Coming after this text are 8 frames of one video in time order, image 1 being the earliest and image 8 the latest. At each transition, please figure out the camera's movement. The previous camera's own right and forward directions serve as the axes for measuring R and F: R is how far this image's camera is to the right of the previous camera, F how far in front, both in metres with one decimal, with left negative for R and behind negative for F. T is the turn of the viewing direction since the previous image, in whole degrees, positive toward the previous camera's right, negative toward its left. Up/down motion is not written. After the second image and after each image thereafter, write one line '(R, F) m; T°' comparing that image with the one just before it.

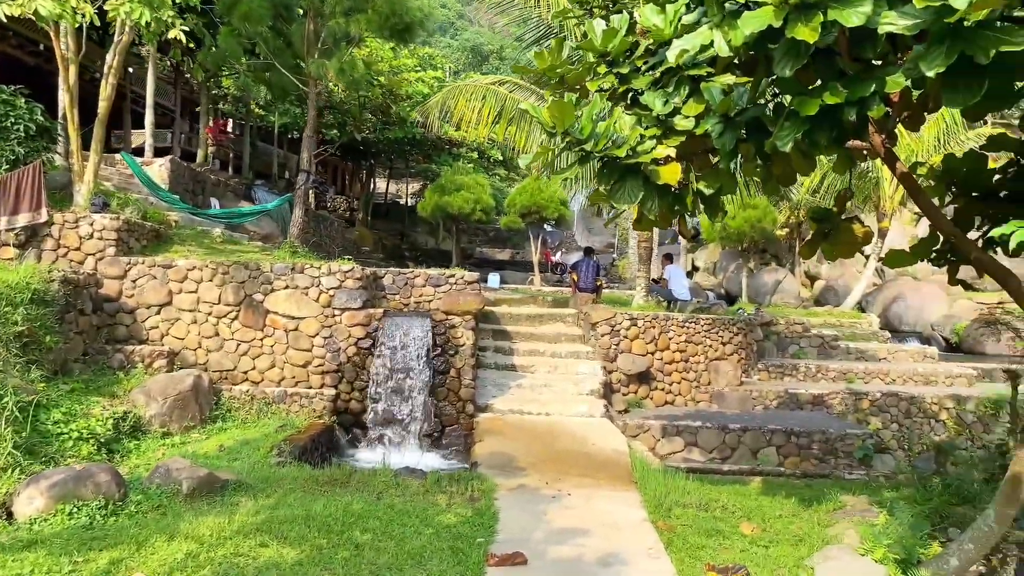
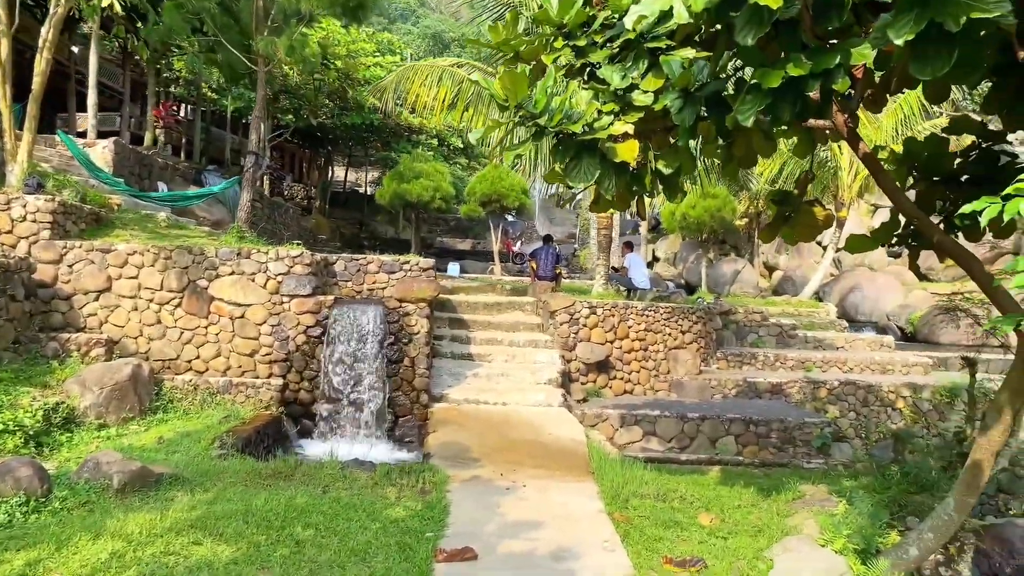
(+0.1, +0.2) m; +3°
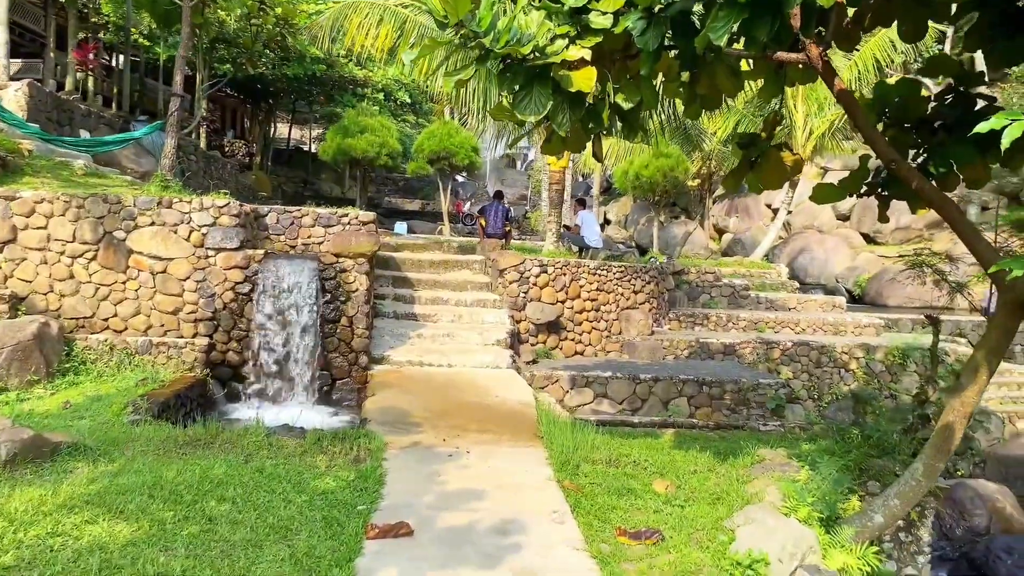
(0.0, +0.5) m; +3°
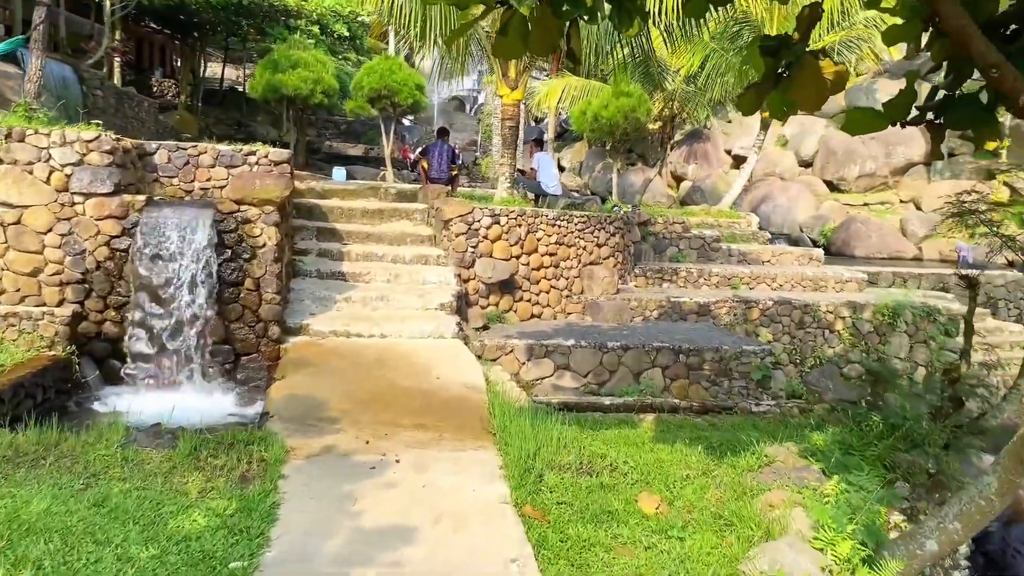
(0.0, +1.4) m; +3°
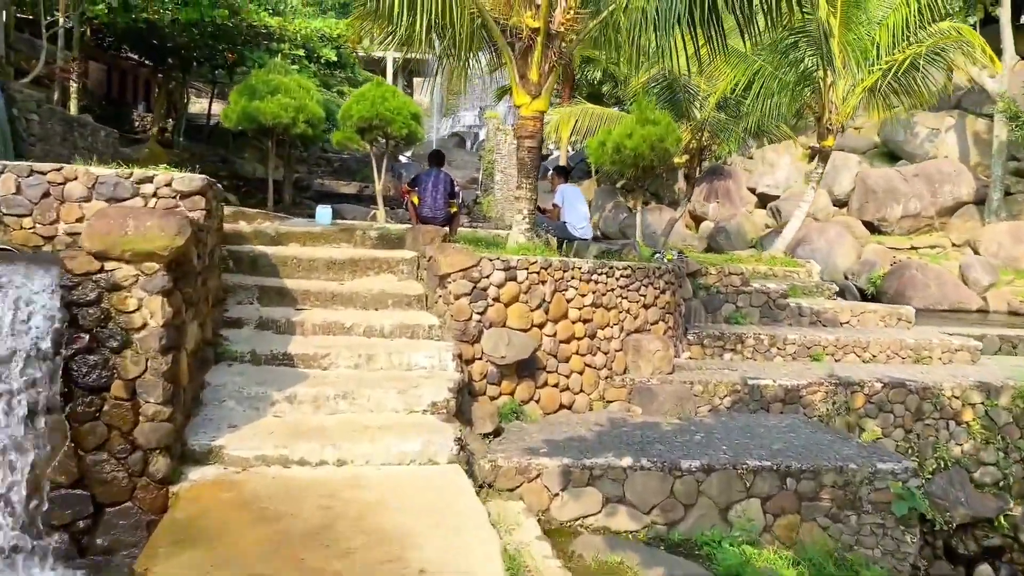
(-0.2, +2.5) m; 0°
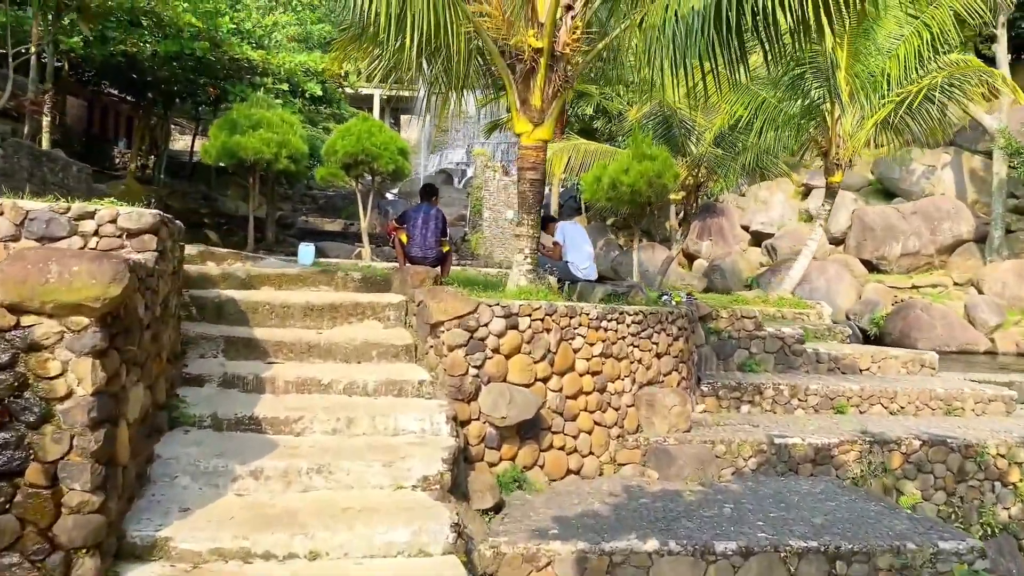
(-0.1, +0.7) m; +1°
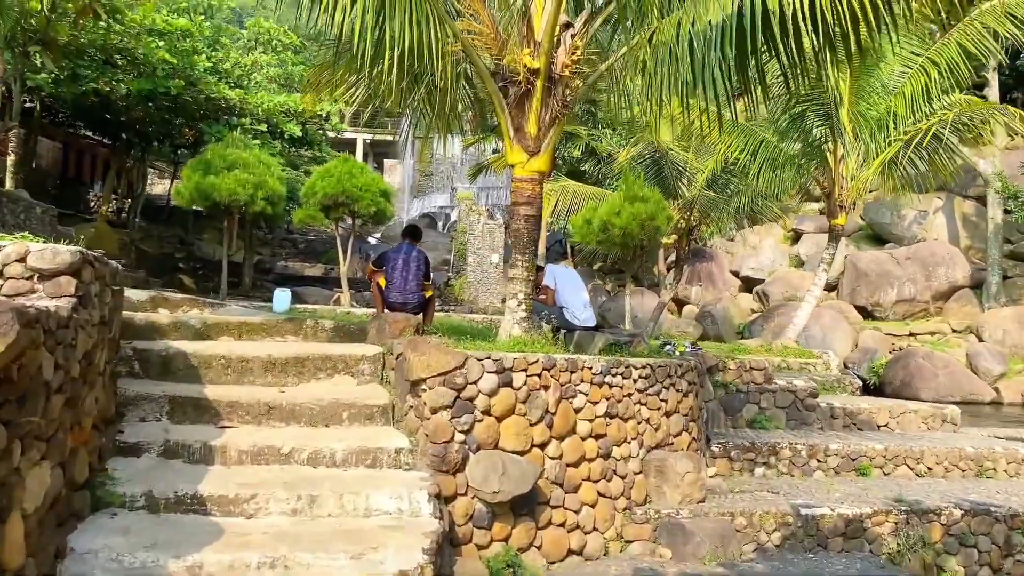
(-0.1, +0.7) m; +1°
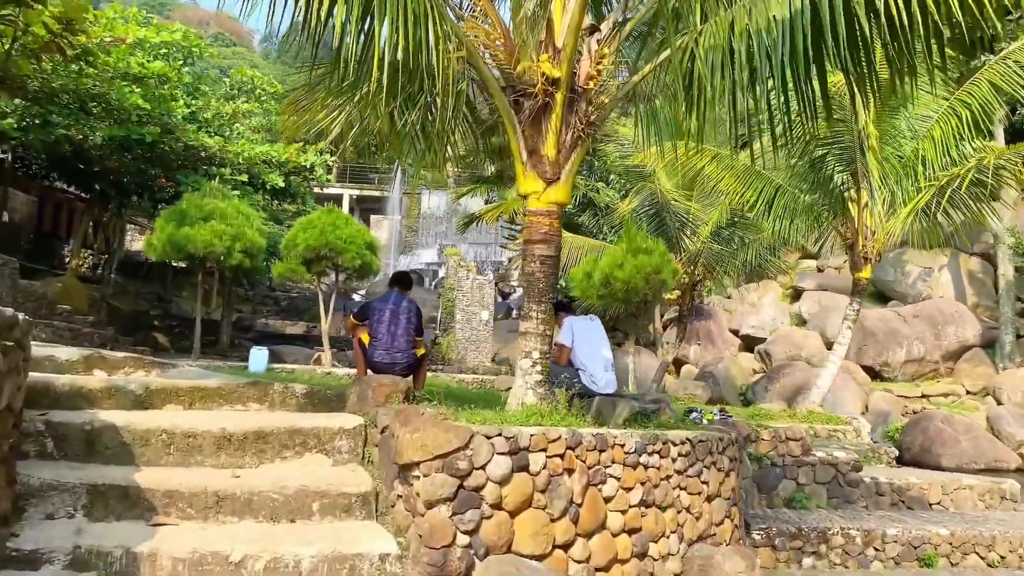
(-0.1, +1.0) m; +1°
